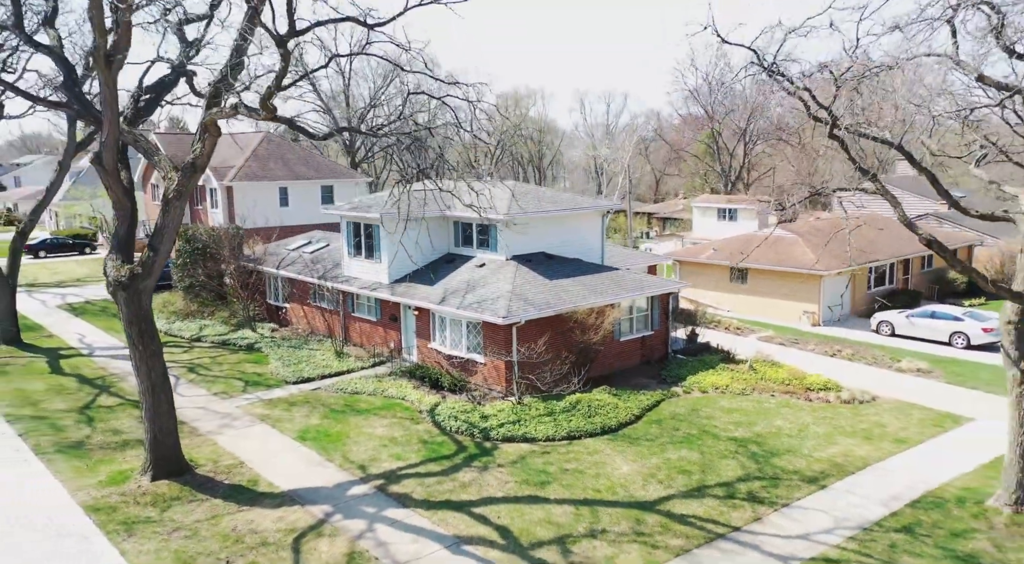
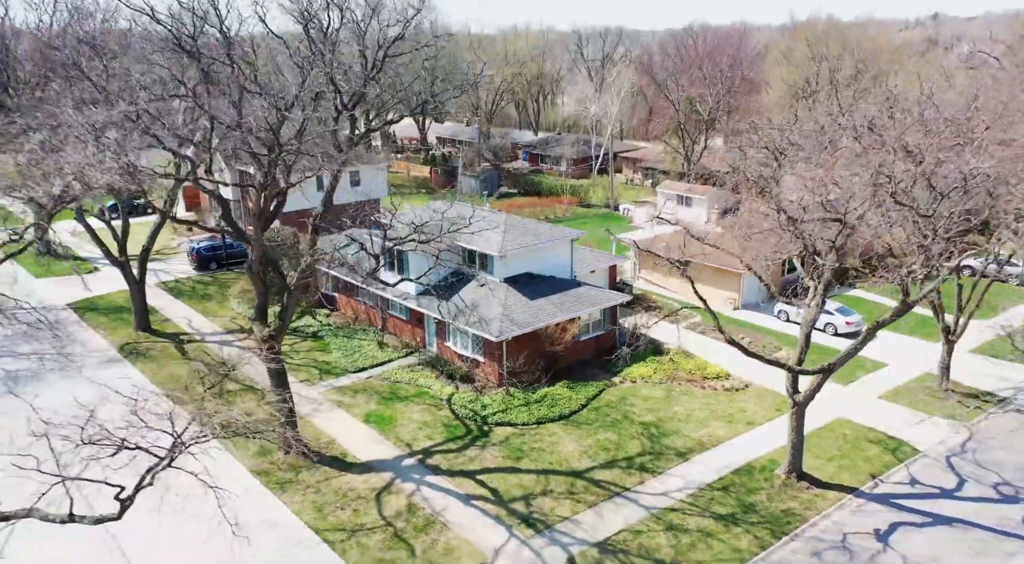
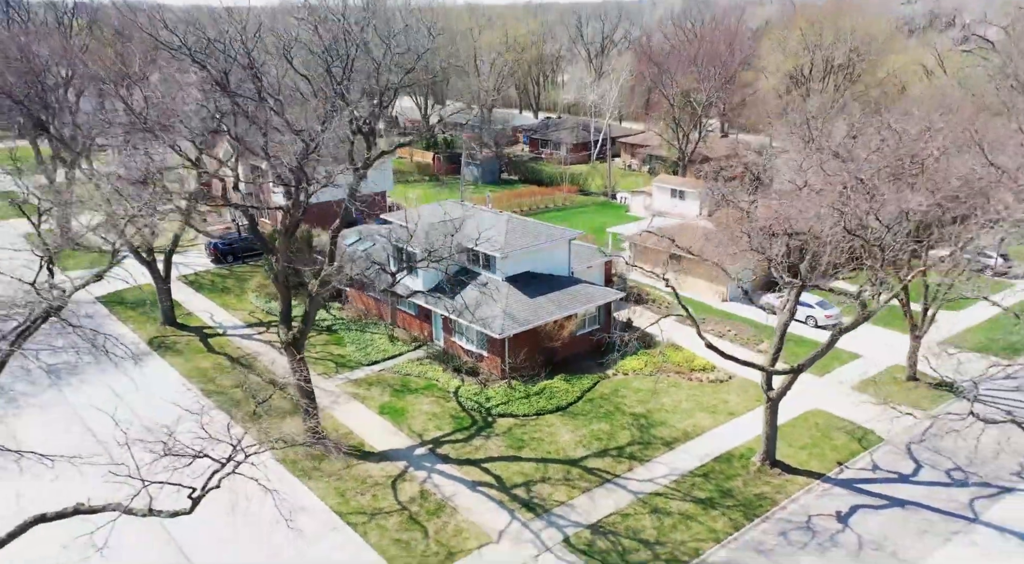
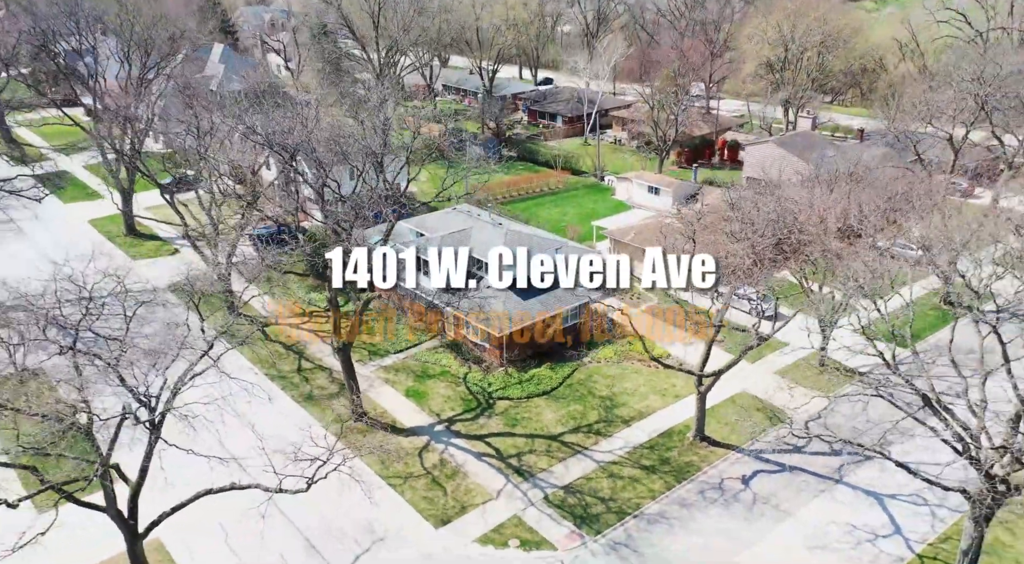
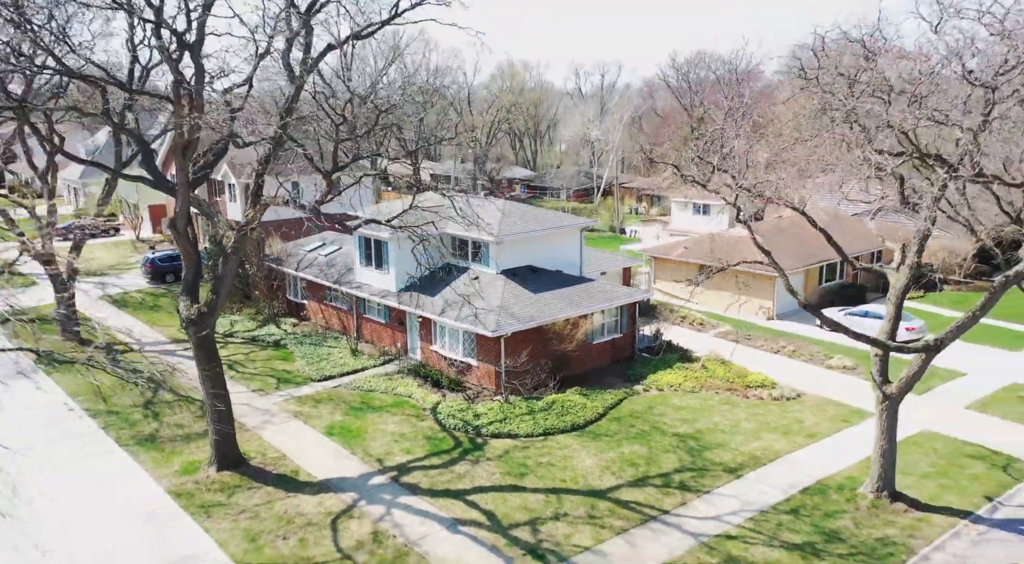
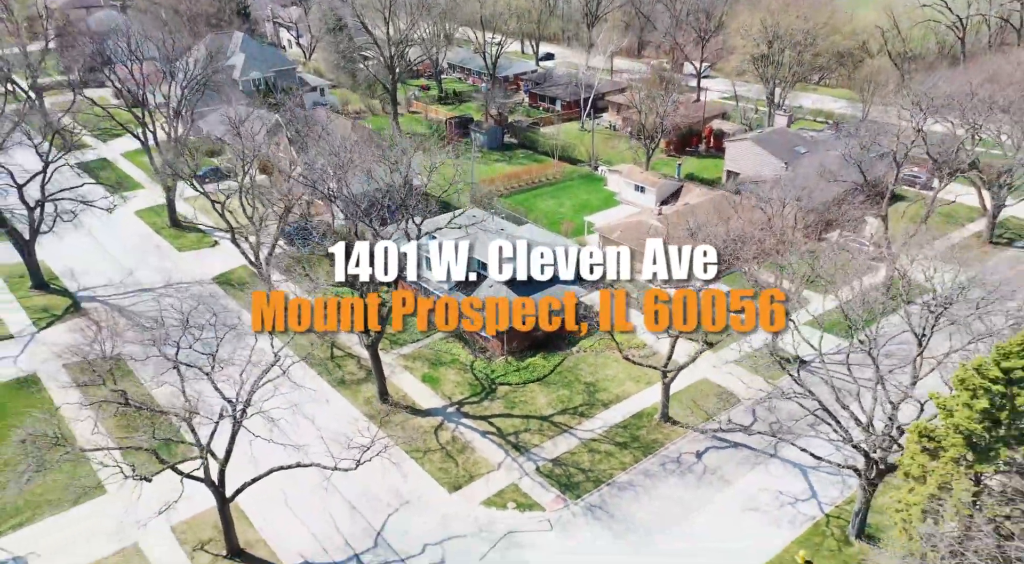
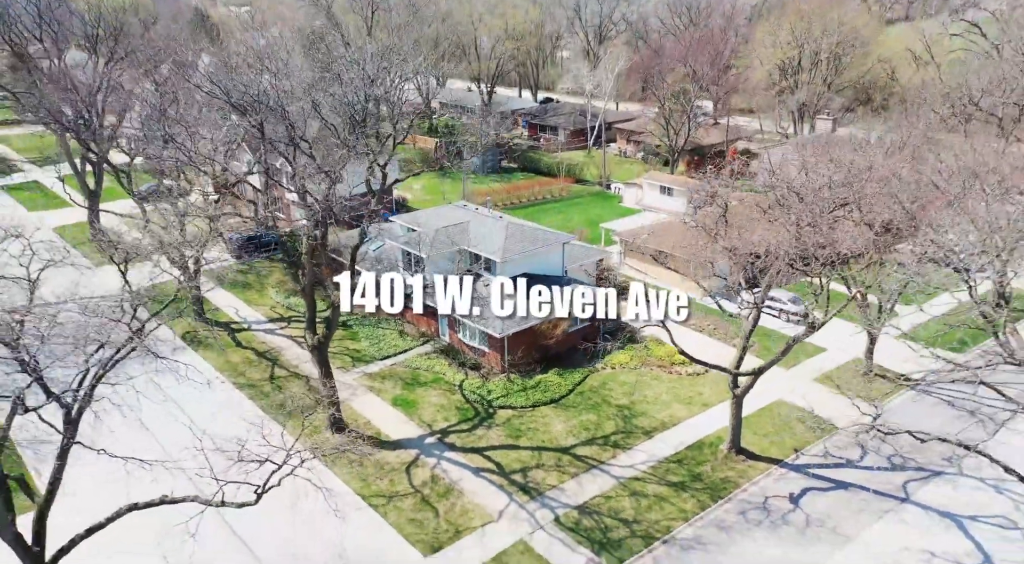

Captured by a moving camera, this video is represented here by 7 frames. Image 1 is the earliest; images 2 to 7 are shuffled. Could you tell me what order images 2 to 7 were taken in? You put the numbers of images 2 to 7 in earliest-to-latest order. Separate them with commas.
5, 2, 3, 7, 4, 6
